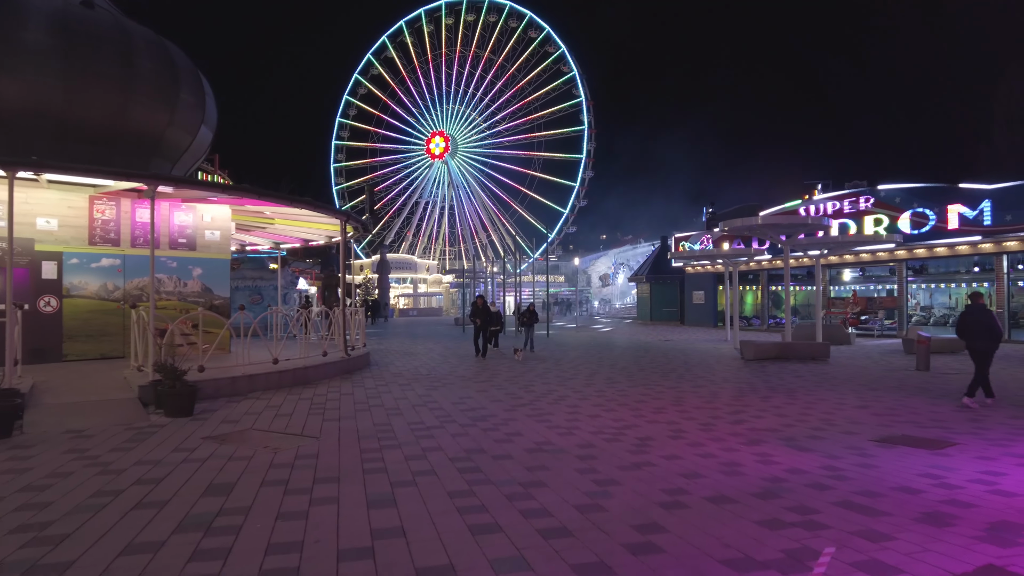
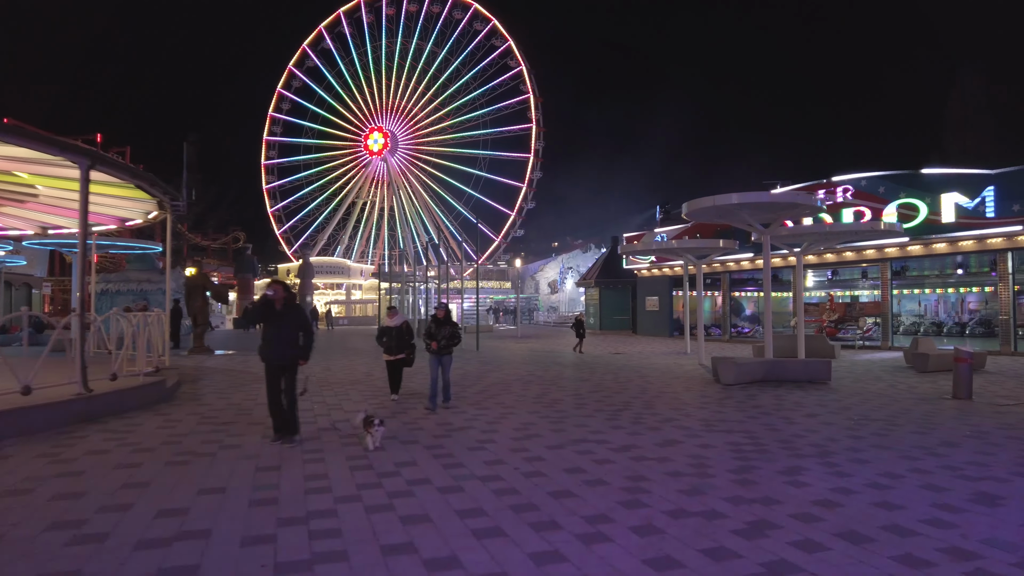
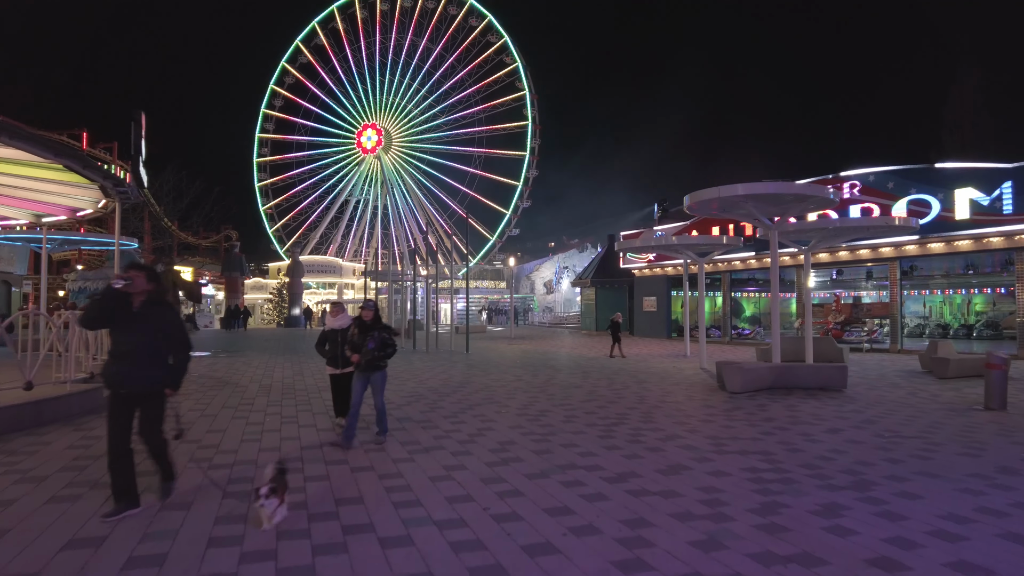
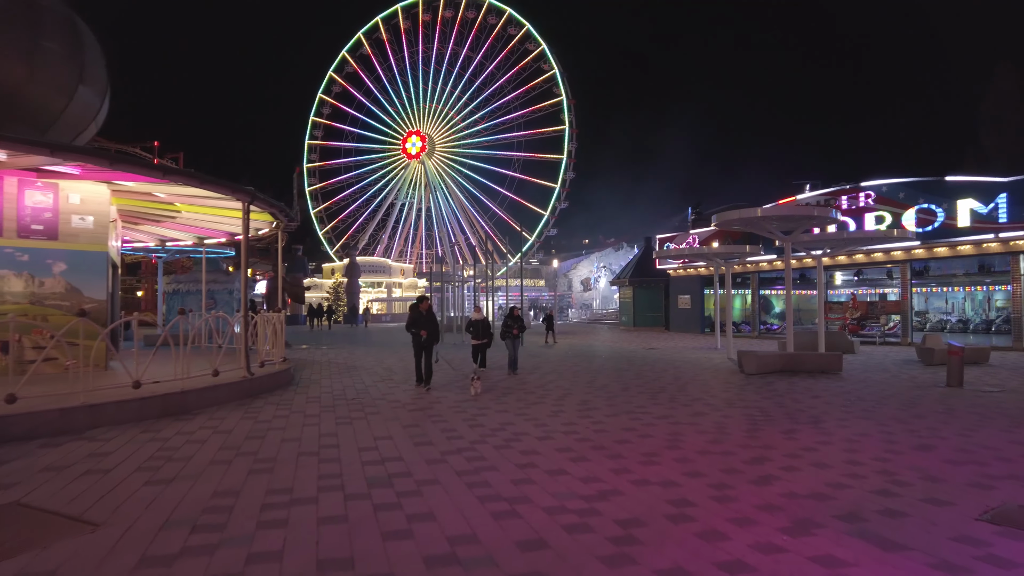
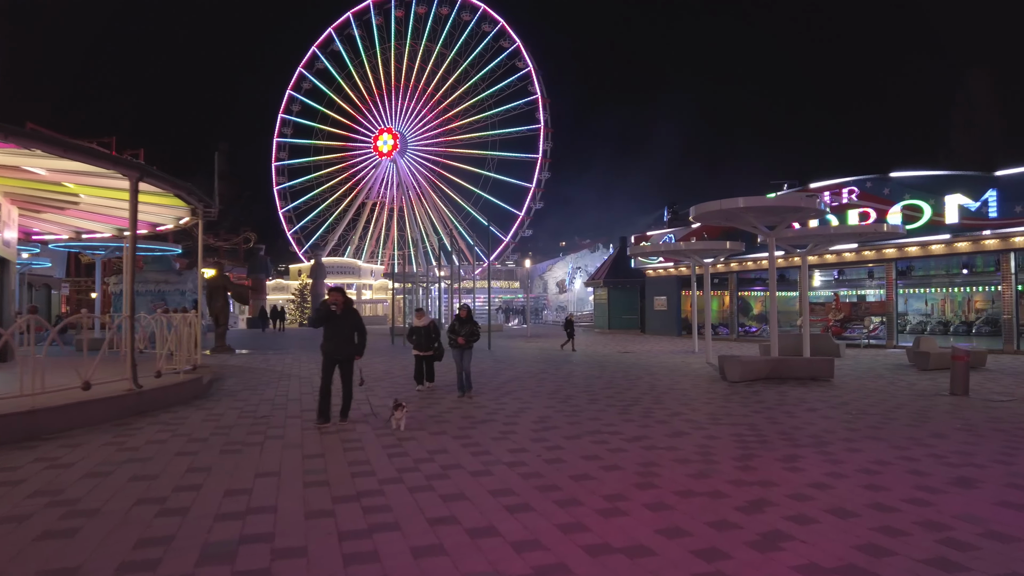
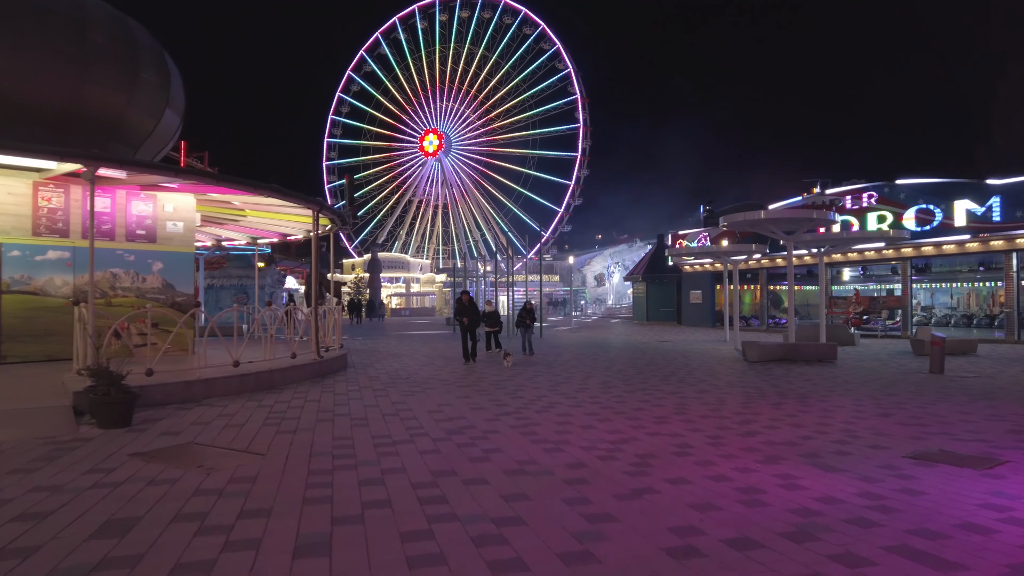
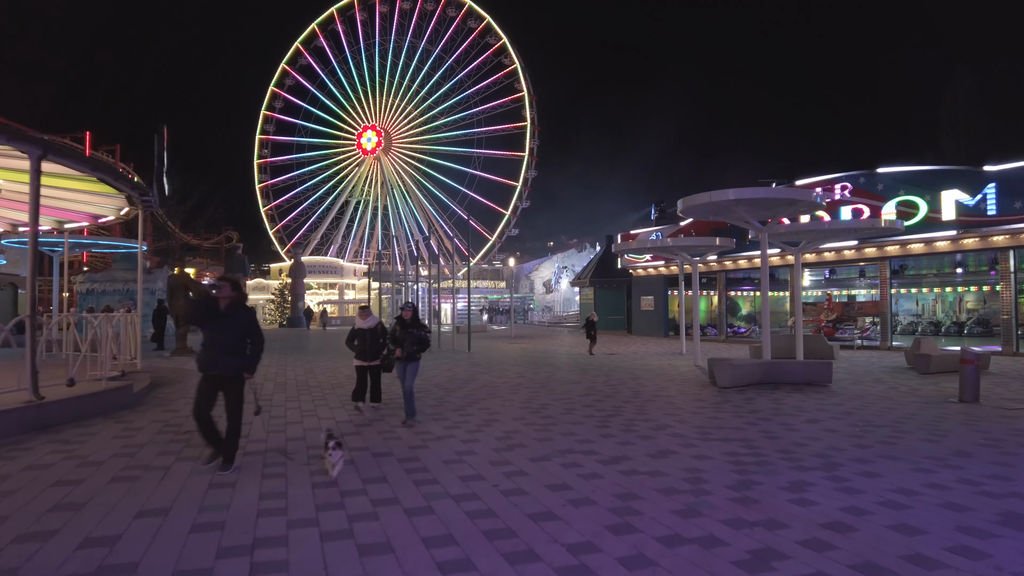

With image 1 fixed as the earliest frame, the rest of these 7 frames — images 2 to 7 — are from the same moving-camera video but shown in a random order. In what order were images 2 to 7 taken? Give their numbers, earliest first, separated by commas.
6, 4, 5, 2, 7, 3
